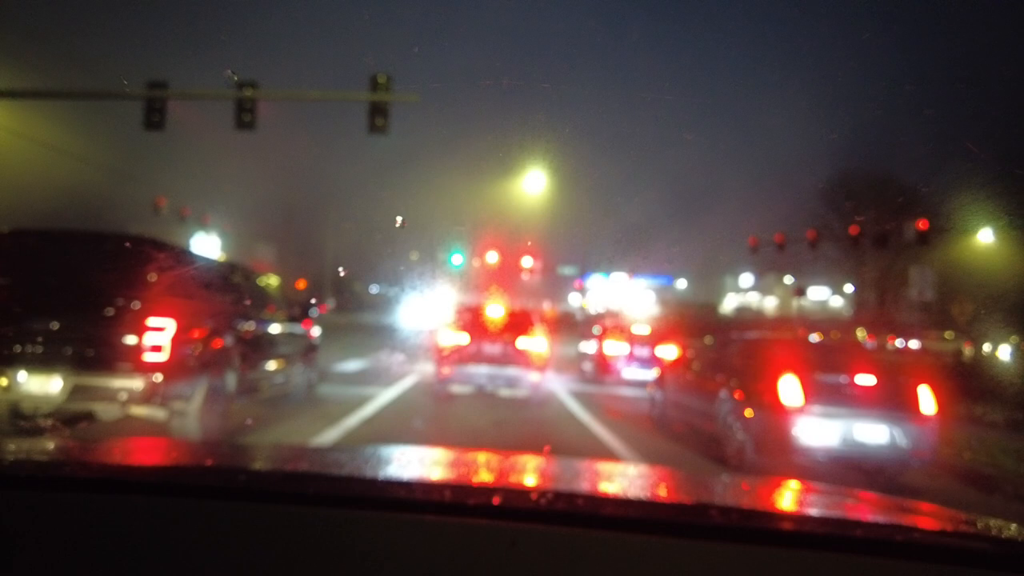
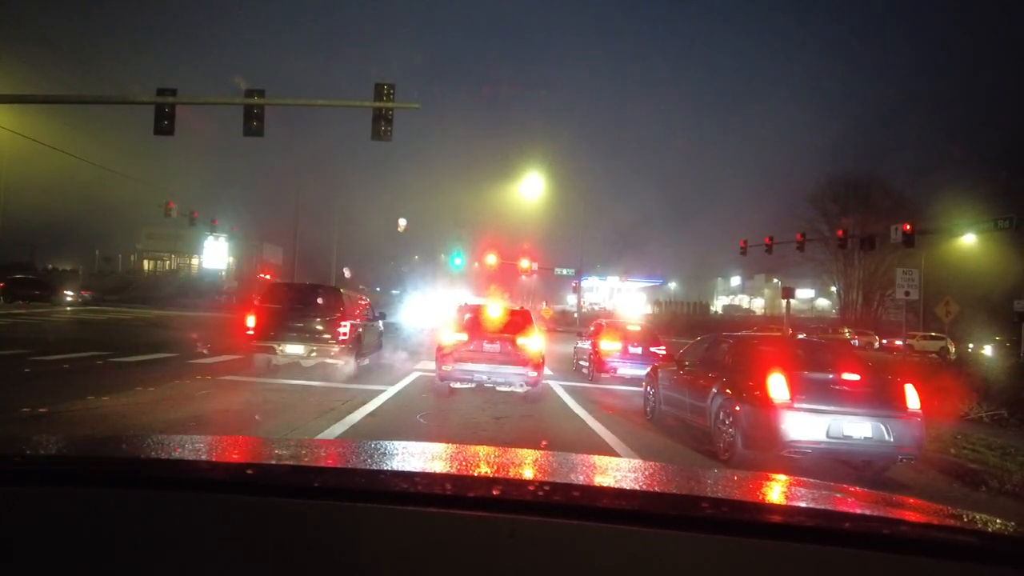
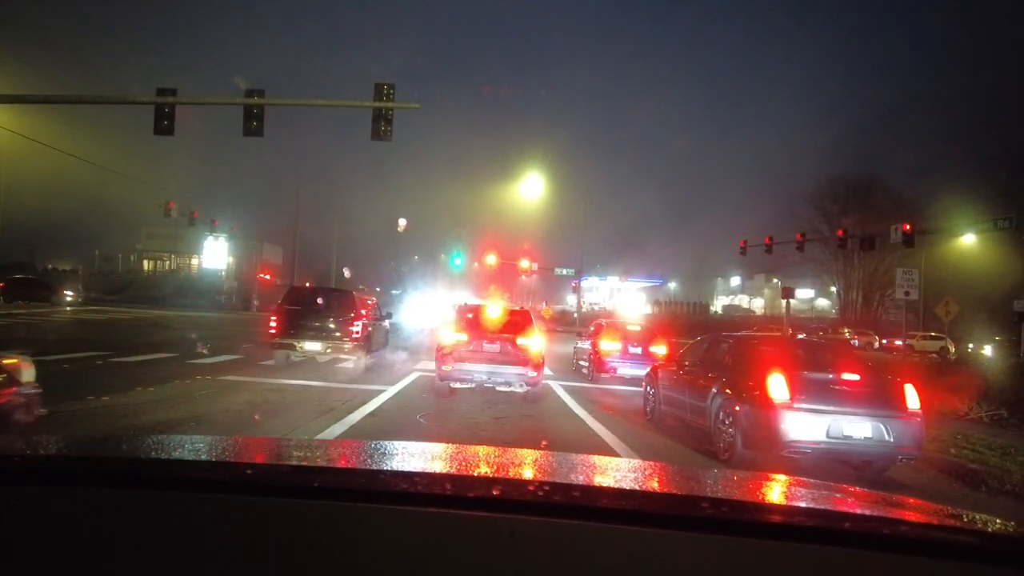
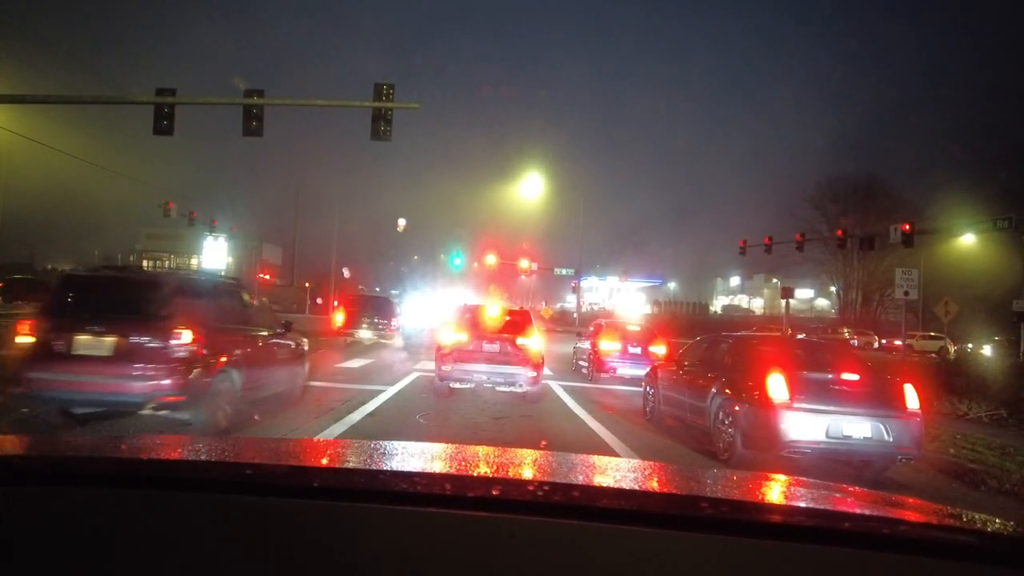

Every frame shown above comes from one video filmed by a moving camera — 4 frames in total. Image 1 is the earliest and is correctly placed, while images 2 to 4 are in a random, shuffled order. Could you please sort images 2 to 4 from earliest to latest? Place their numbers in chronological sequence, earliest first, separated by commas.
2, 3, 4
